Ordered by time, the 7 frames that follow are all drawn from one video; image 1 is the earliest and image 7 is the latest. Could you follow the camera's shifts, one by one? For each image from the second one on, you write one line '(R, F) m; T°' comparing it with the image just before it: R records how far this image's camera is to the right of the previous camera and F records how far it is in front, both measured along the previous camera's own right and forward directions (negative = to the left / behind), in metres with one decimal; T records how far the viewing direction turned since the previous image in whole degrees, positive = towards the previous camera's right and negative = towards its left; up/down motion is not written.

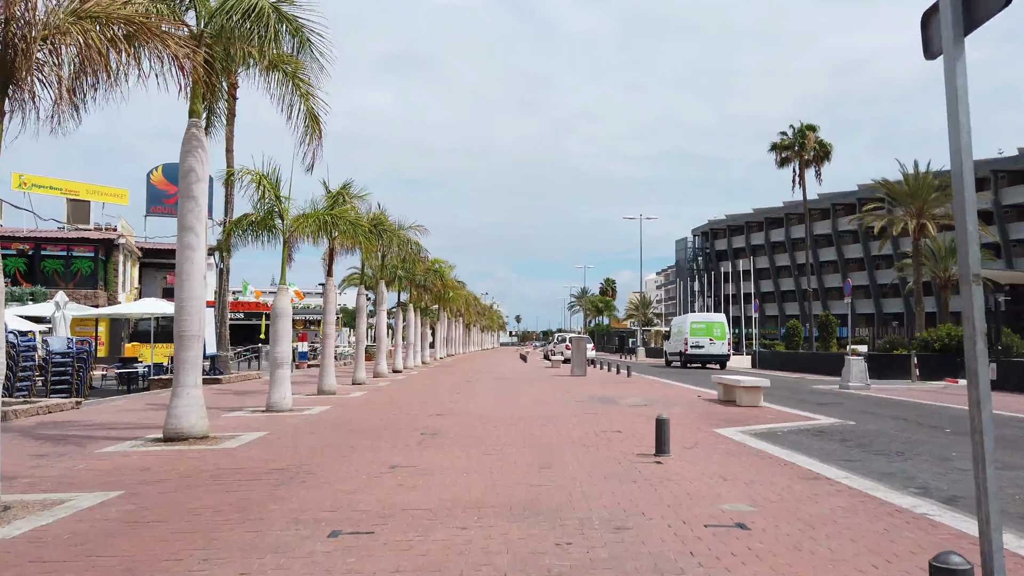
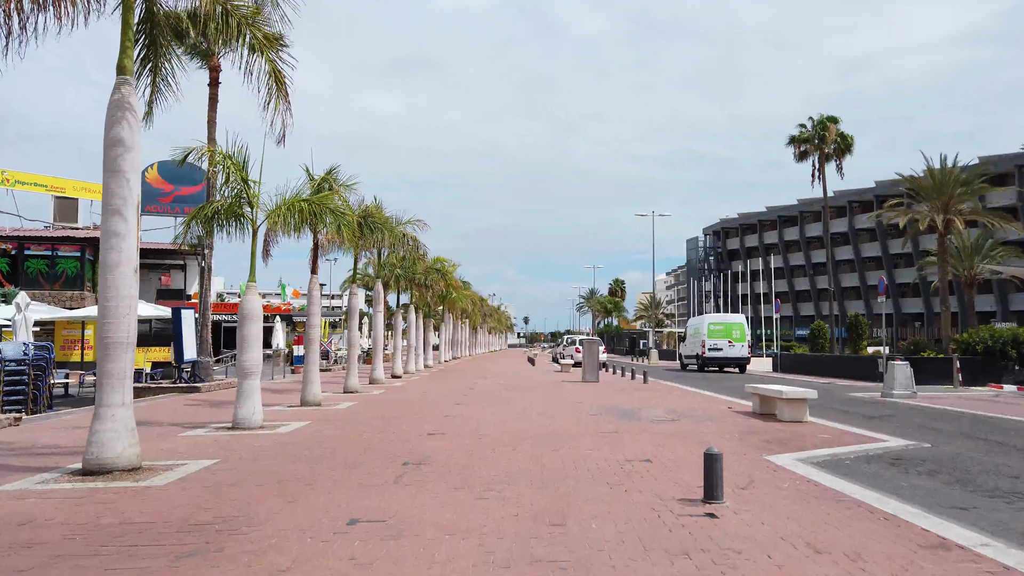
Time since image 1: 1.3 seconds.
(+0.1, +2.2) m; -1°
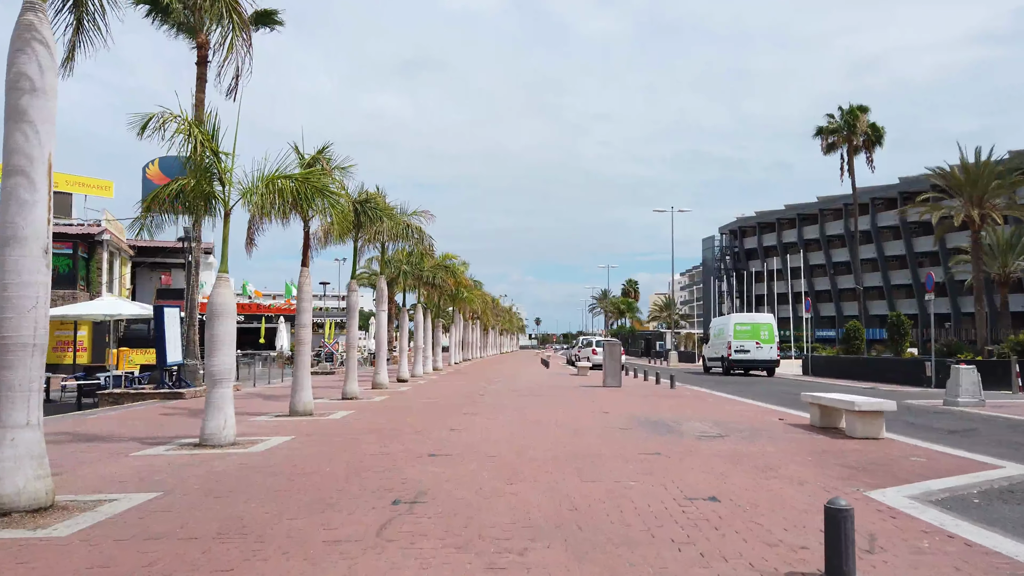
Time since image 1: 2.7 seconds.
(-0.1, +2.2) m; -1°
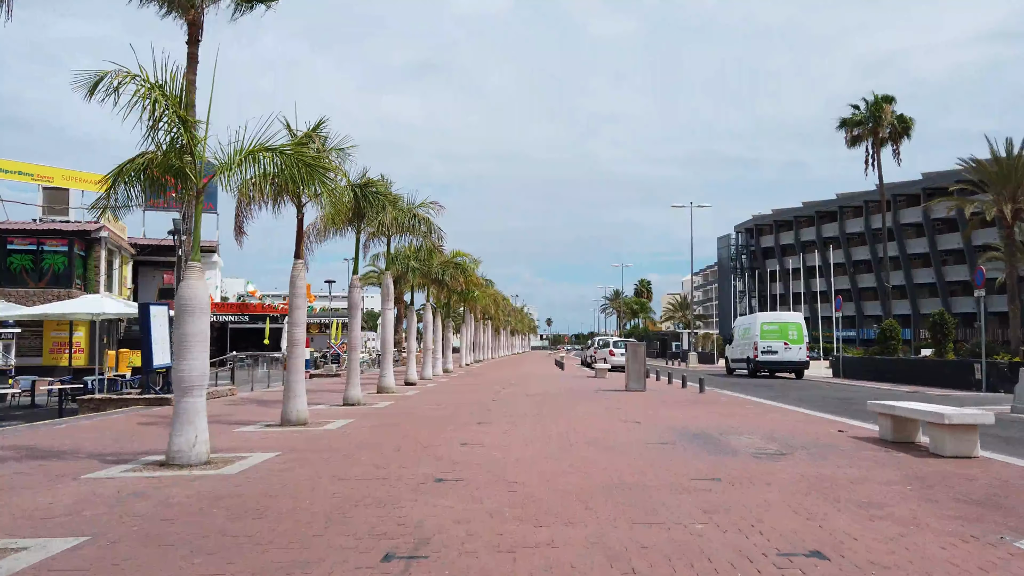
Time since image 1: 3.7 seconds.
(-0.2, +1.8) m; -1°
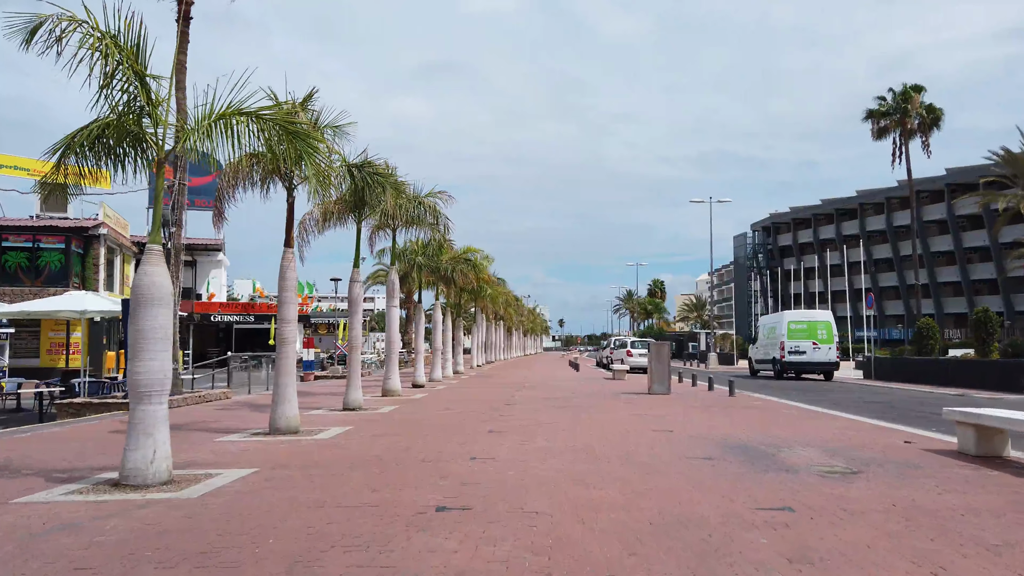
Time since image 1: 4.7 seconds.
(-0.1, +1.6) m; -1°
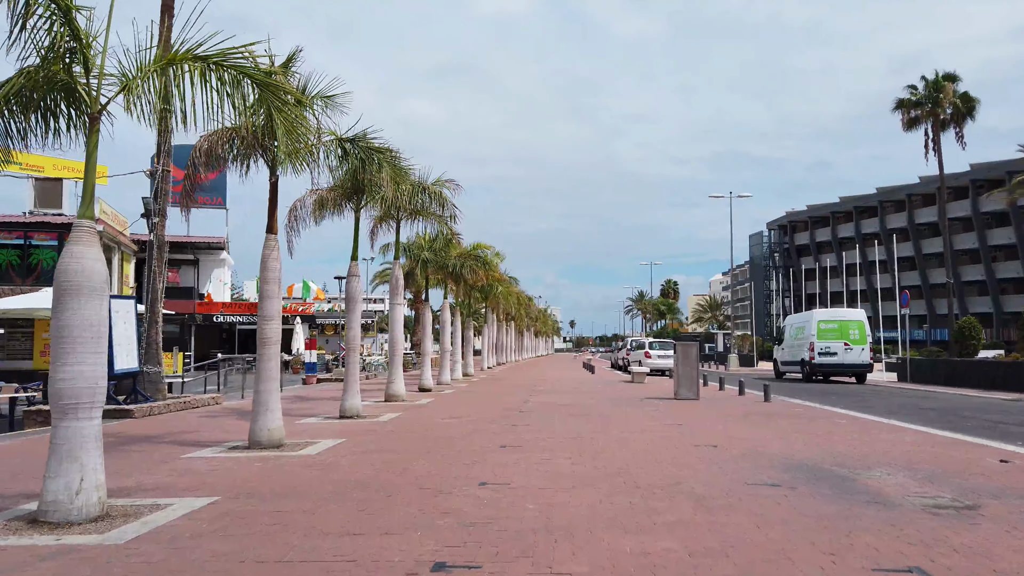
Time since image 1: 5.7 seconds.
(-0.1, +1.8) m; -1°
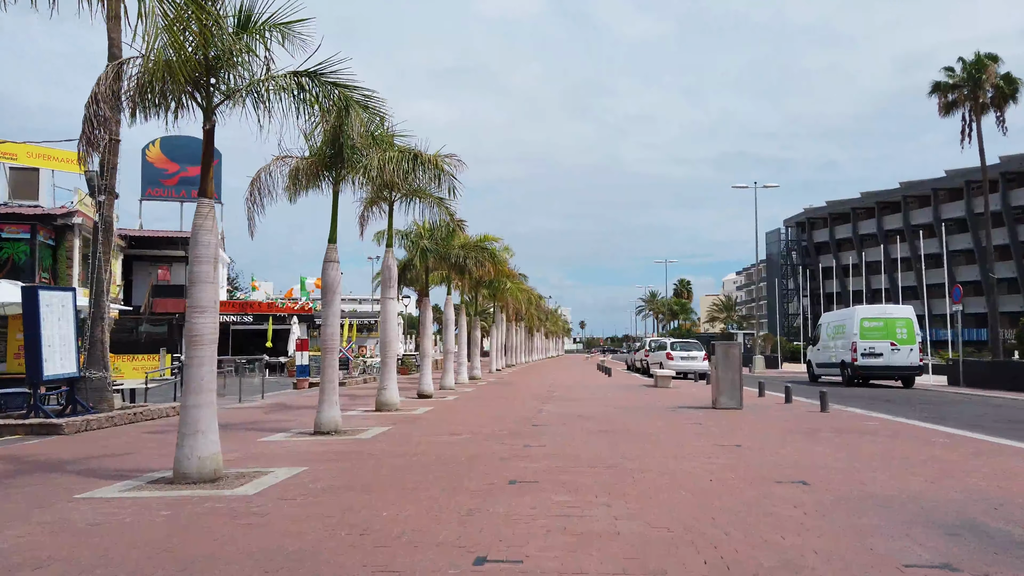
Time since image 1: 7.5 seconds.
(0.0, +2.9) m; -1°
